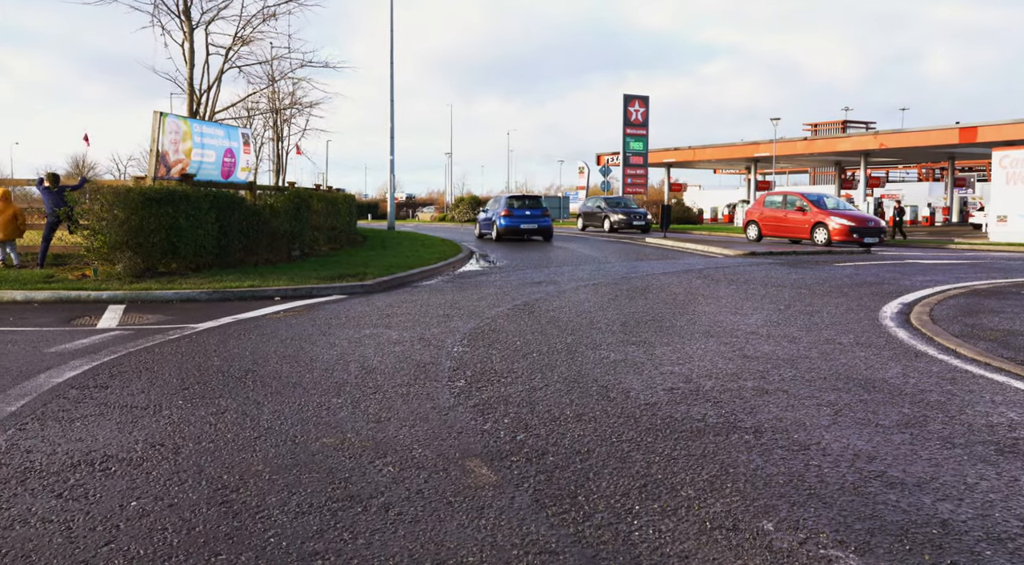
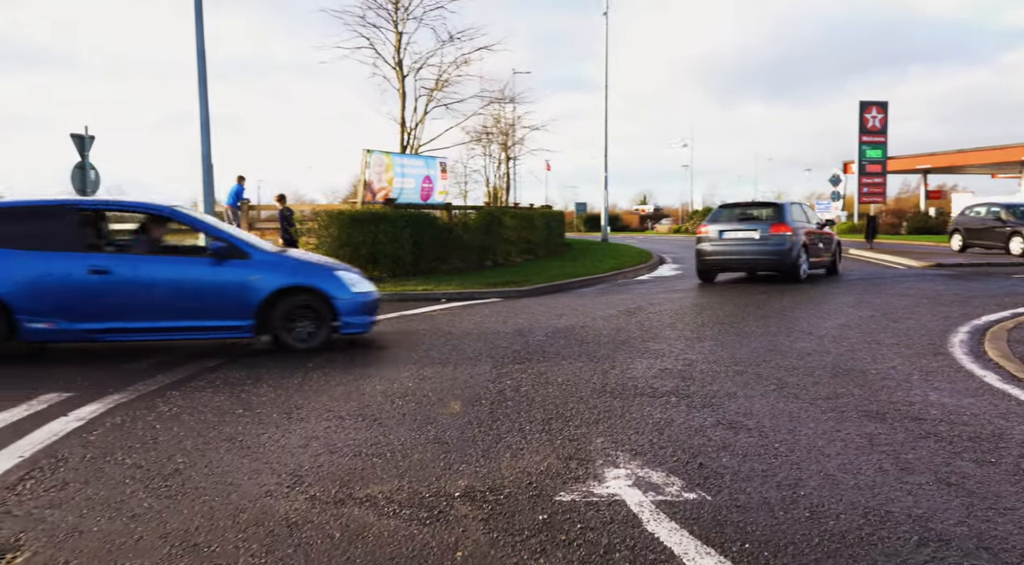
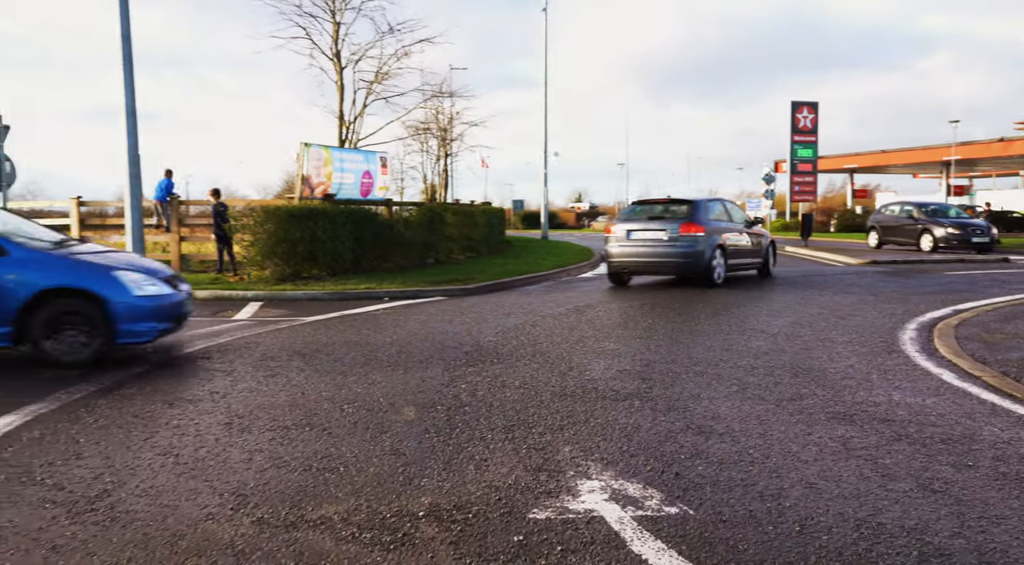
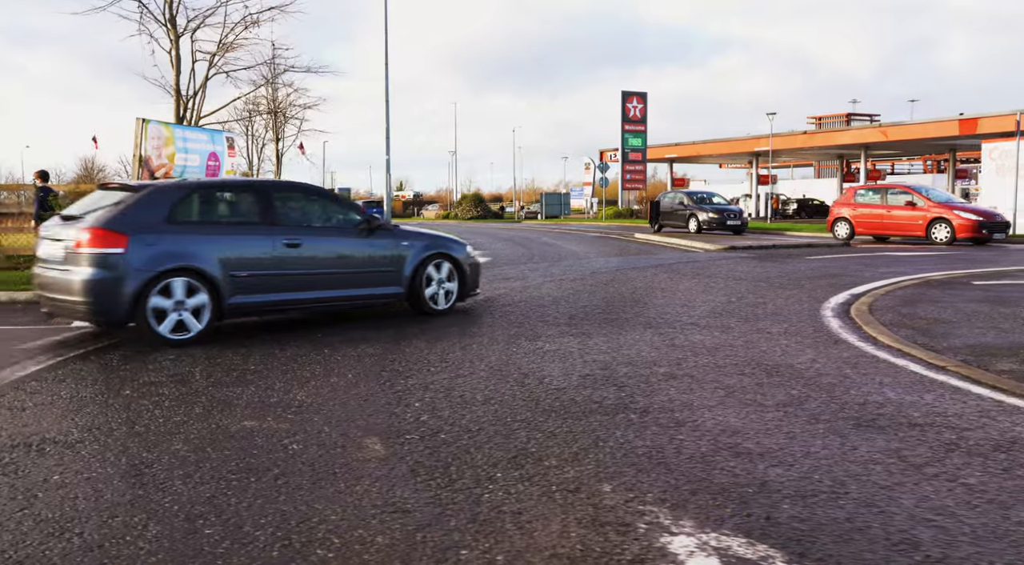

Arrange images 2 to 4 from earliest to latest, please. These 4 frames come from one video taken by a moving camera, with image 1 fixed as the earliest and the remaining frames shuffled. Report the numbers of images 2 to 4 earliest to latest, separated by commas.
4, 3, 2
